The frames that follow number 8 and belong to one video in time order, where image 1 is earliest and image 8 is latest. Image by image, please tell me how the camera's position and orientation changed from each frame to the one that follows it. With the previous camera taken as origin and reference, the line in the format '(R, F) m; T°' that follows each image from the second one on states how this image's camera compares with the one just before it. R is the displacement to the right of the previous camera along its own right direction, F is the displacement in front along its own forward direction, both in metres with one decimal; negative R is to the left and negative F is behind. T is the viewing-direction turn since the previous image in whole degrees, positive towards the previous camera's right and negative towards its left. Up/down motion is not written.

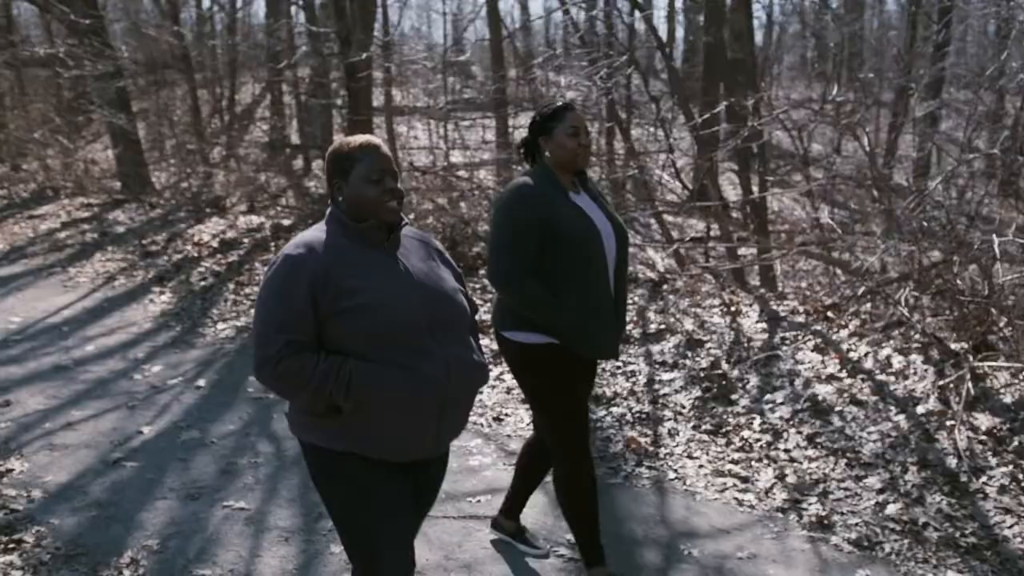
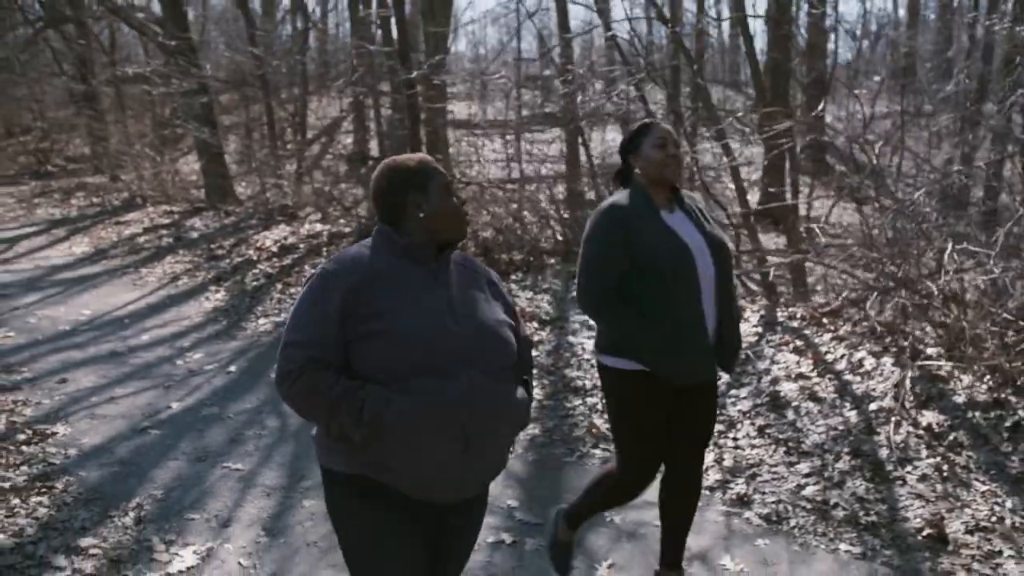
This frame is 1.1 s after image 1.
(+0.6, -0.5) m; -6°
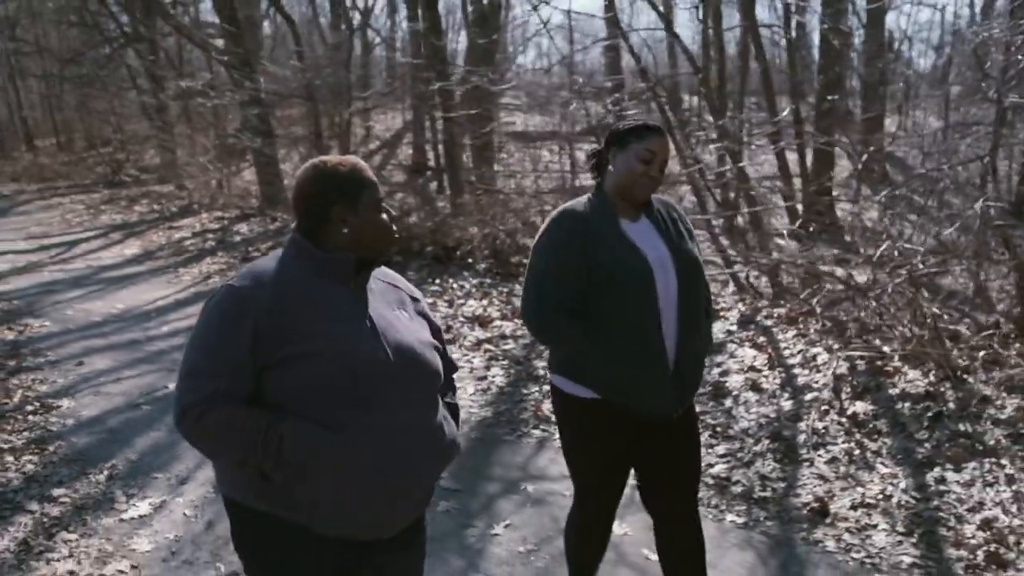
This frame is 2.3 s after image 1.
(+0.7, -0.4) m; -5°
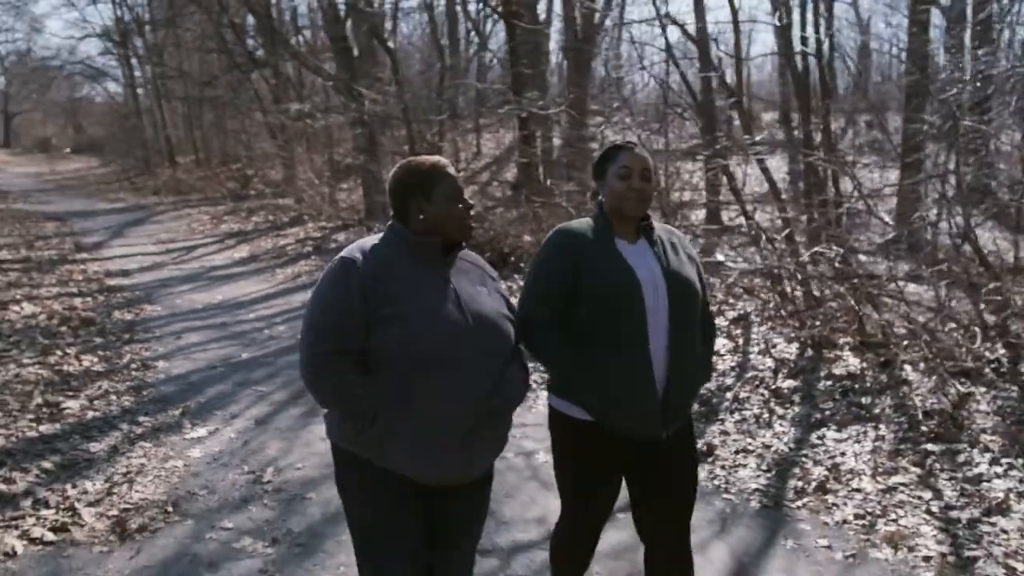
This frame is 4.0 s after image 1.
(+1.0, -1.3) m; -7°
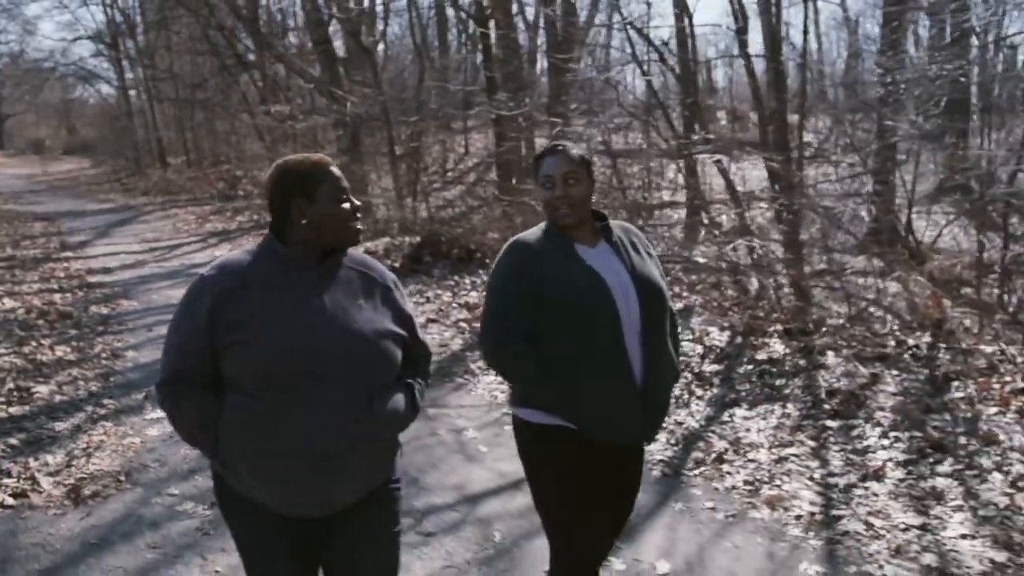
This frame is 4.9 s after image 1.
(+0.4, -0.5) m; 0°
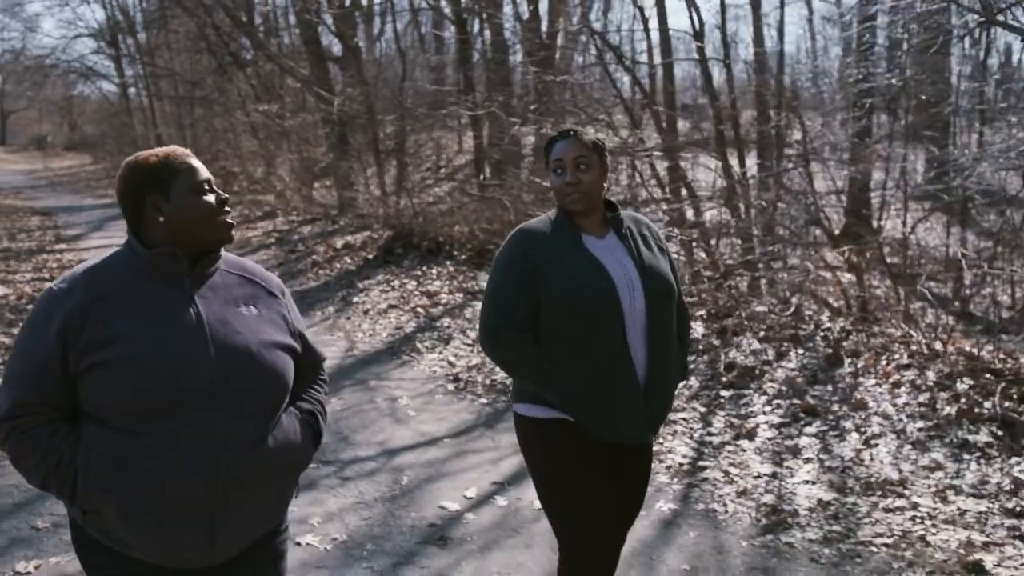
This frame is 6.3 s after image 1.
(+0.5, -0.7) m; 0°
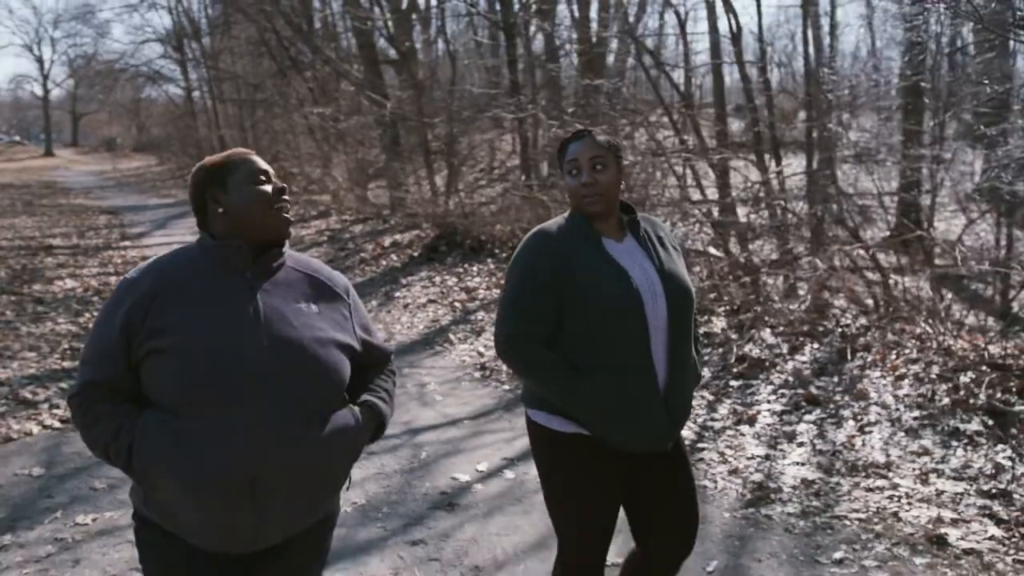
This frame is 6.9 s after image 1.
(+0.3, -0.4) m; -3°
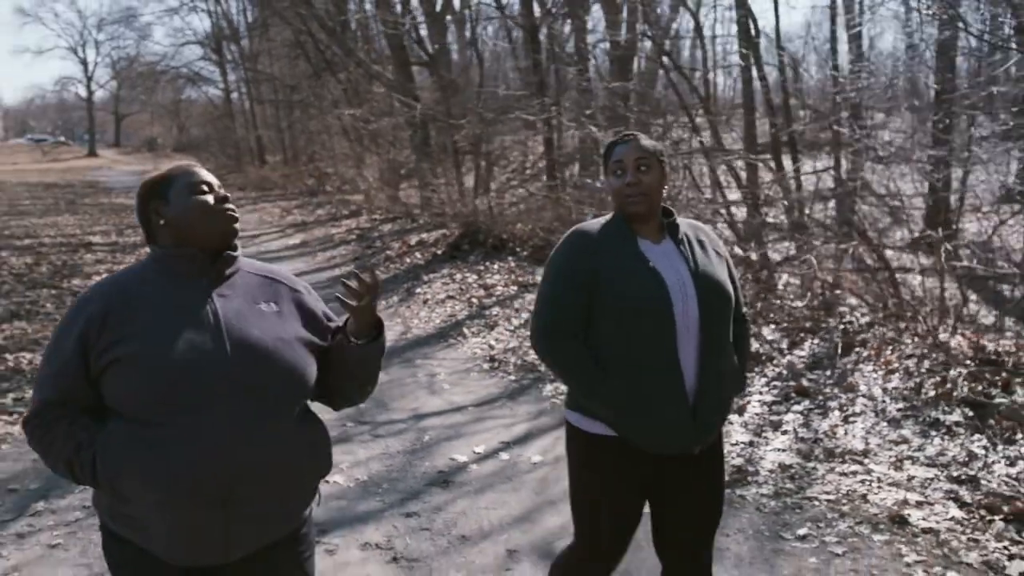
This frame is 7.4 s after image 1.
(+0.2, -0.3) m; -2°
